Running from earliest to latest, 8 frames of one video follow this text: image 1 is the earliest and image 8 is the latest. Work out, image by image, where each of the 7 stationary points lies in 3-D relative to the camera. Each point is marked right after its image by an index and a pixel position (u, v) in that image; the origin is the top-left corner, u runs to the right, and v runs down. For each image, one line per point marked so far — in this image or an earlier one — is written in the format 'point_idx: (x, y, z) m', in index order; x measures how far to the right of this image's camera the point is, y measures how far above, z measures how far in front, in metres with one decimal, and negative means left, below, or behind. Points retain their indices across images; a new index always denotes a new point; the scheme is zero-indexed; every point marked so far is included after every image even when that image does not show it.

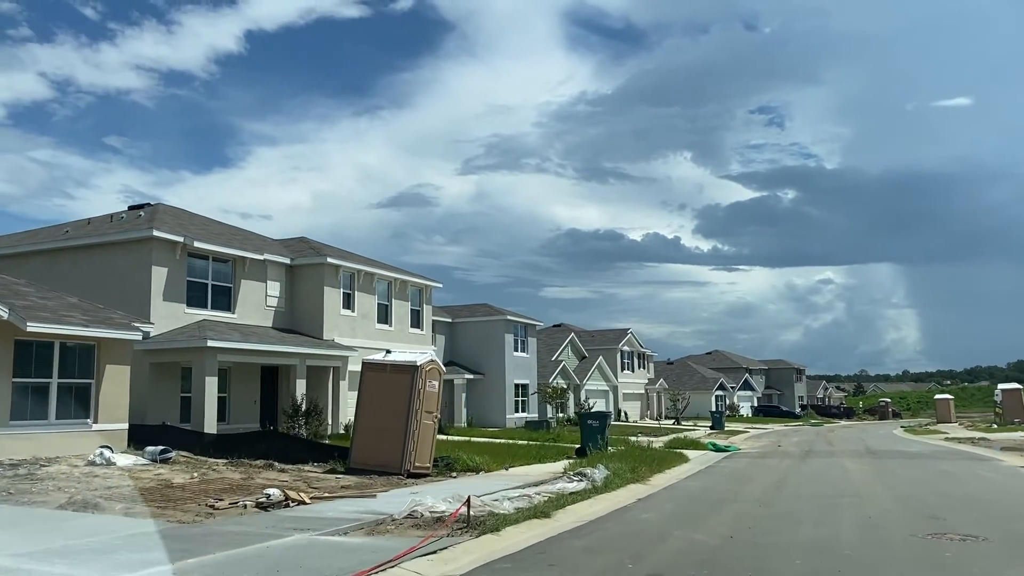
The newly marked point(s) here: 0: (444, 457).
0: (-1.5, -3.6, +18.4) m
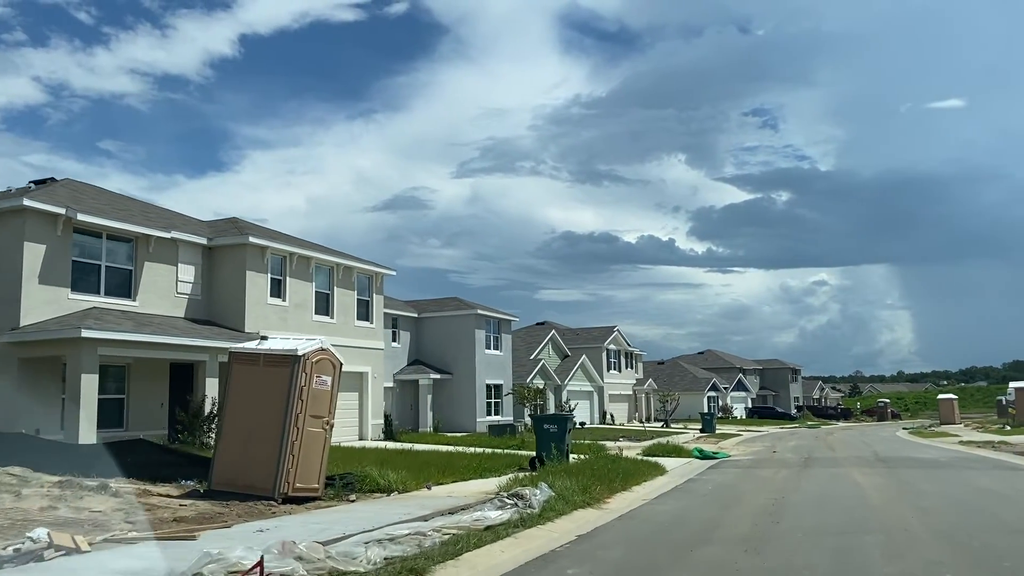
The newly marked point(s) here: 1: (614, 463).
0: (-2.8, -3.1, +14.5) m
1: (+2.2, -3.7, +18.2) m
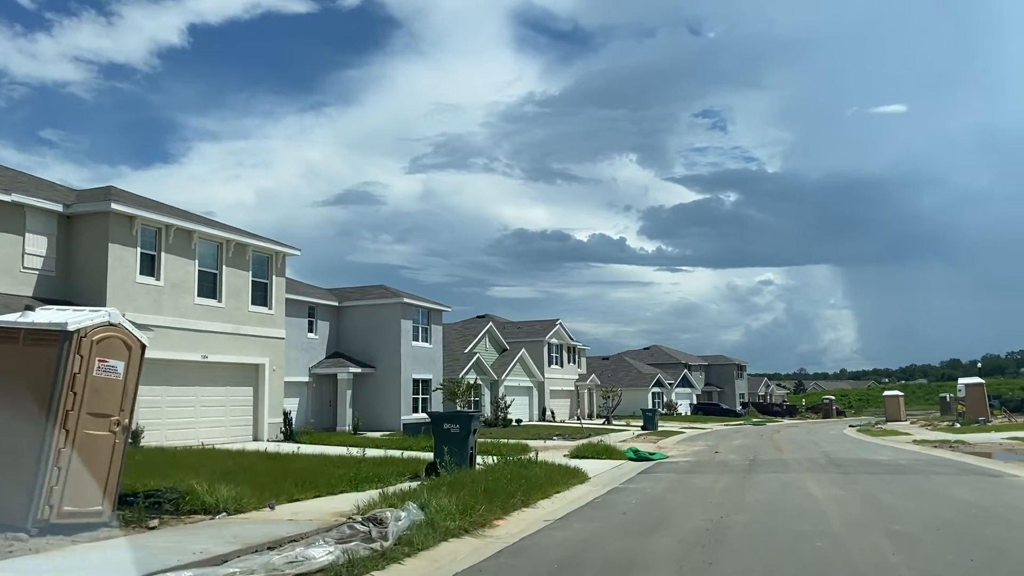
0: (-4.5, -2.6, +11.2) m
1: (+0.2, -3.2, +15.2) m
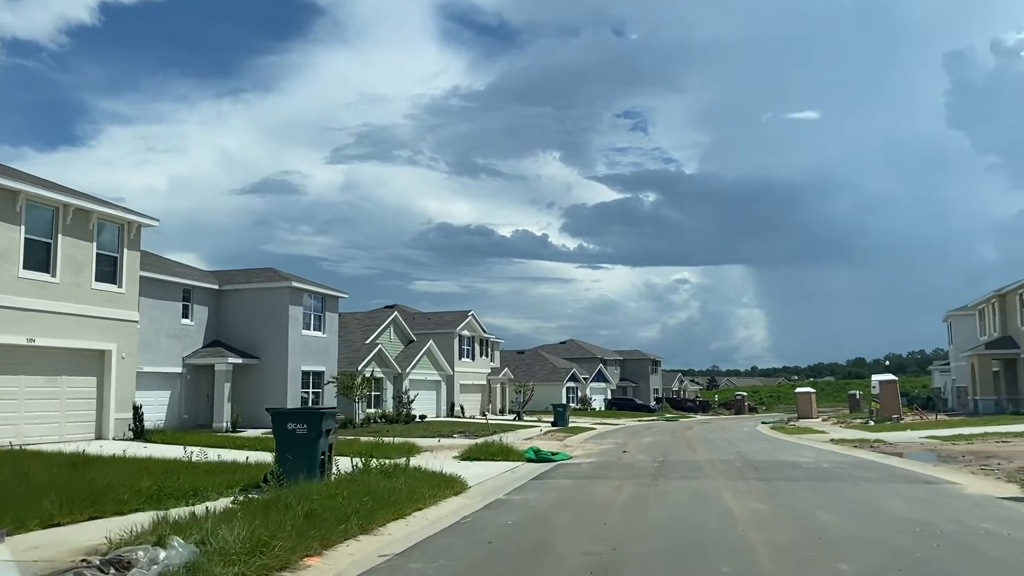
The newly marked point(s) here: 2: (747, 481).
0: (-6.2, -2.1, +7.9) m
1: (-1.8, -2.8, +12.3) m
2: (+4.1, -3.4, +15.1) m
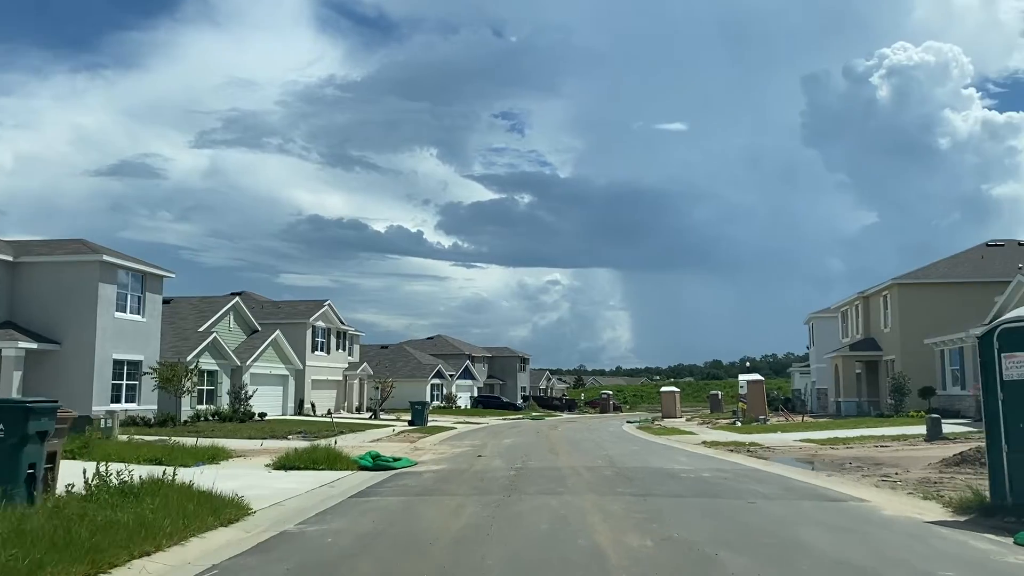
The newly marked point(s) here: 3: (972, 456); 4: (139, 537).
0: (-7.5, -1.4, +3.5) m
1: (-3.9, -2.2, +8.5) m
2: (+1.5, -3.0, +12.2) m
3: (+8.3, -3.1, +15.5) m
4: (-3.3, -2.2, +7.5) m
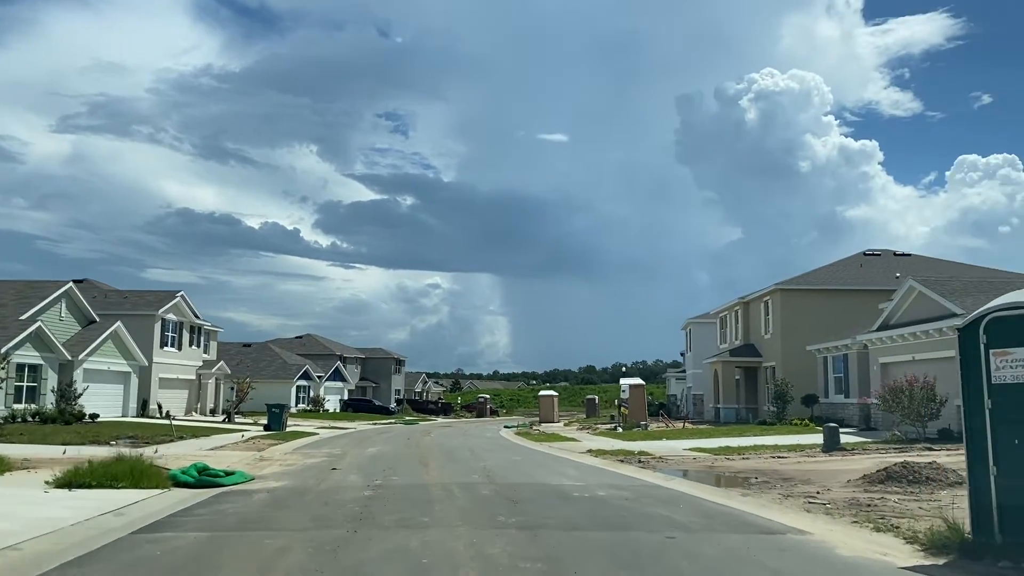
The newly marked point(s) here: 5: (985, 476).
0: (-7.8, -0.8, -0.5) m
1: (-5.0, -1.7, +5.0) m
2: (-0.1, -2.6, +9.3) m
3: (+6.1, -2.9, +13.6) m
4: (-4.2, -1.7, +4.1) m
5: (+4.4, -1.8, +8.1) m
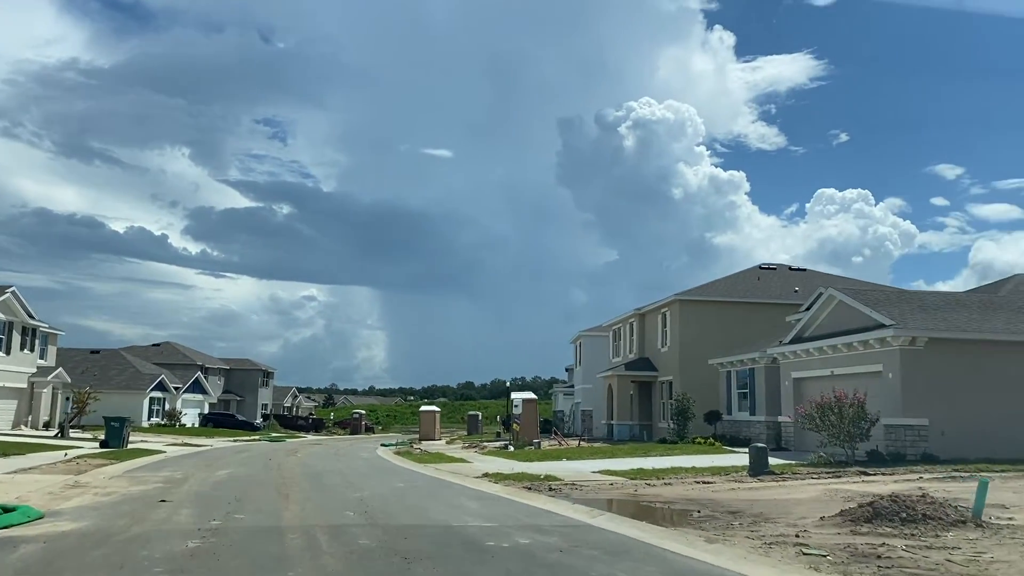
0: (-7.0, 0.0, -5.0) m
1: (-5.0, -1.1, +0.8) m
2: (-0.8, -2.2, +5.8) m
3: (+4.7, -2.8, +10.9) m
4: (-4.1, -1.1, 0.0) m
5: (+3.9, -1.5, +5.2) m
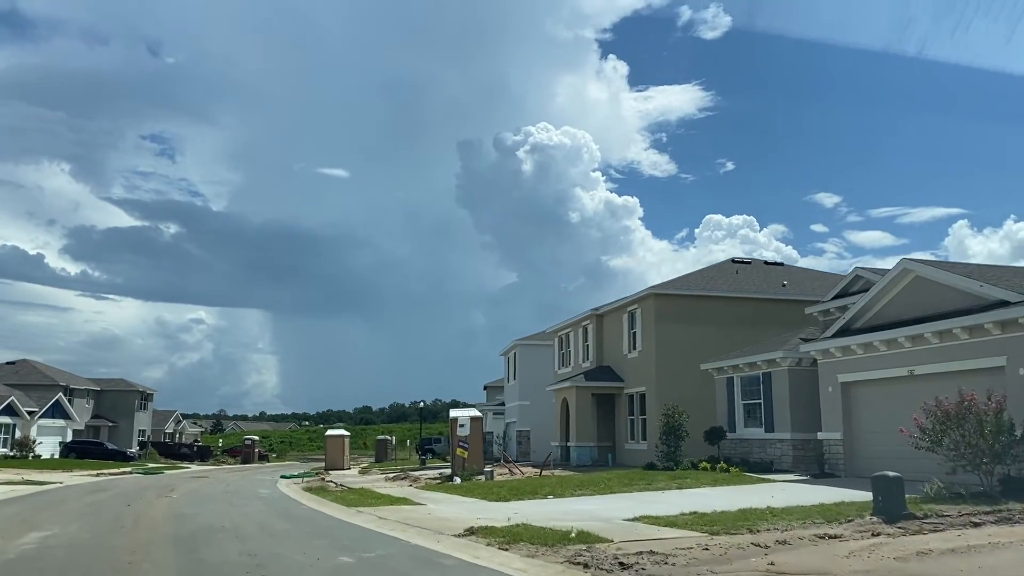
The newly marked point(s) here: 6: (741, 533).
0: (-4.0, +1.5, -12.9) m
1: (-2.6, +0.3, -7.0) m
2: (+0.9, -1.1, -1.6) m
3: (+5.8, -1.8, +4.2) m
4: (-1.6, +0.2, -7.6) m
5: (+5.7, -0.3, -1.6) m
6: (+3.2, -3.4, +12.1) m
